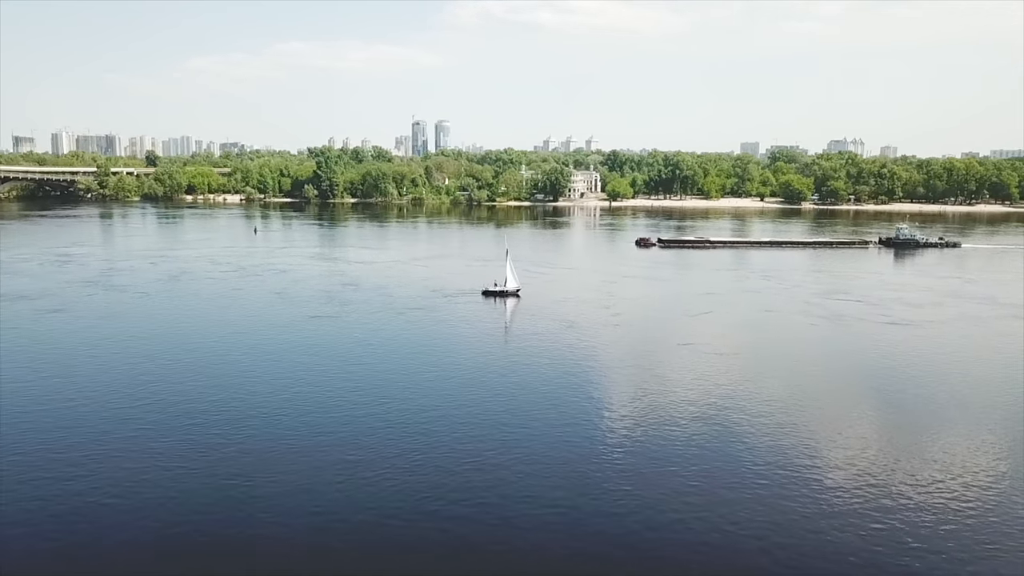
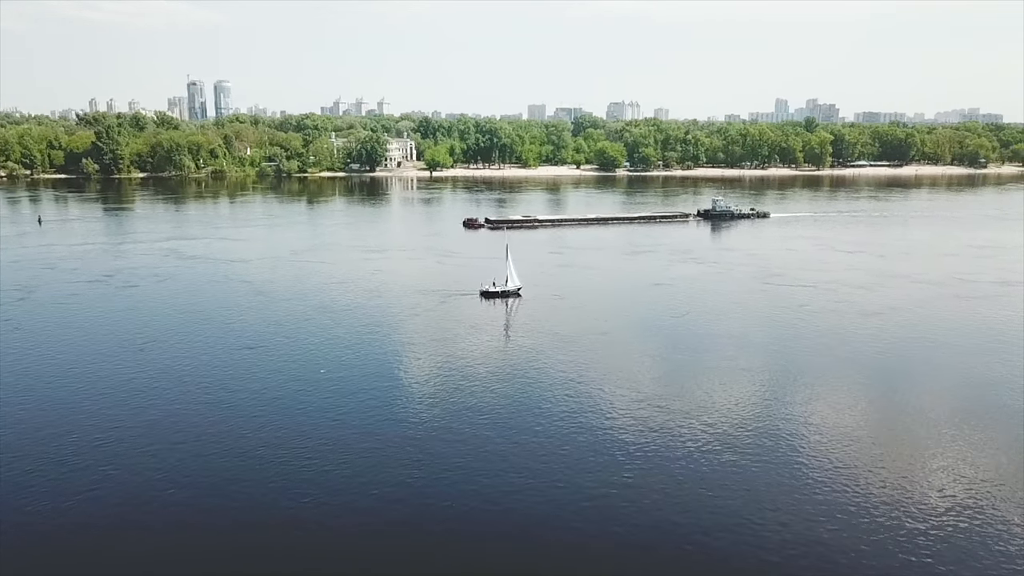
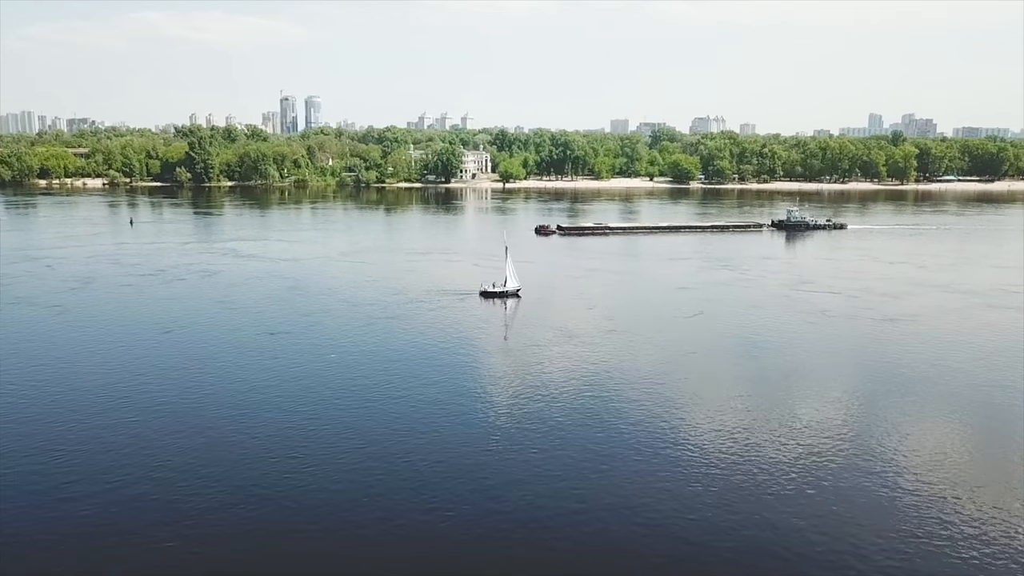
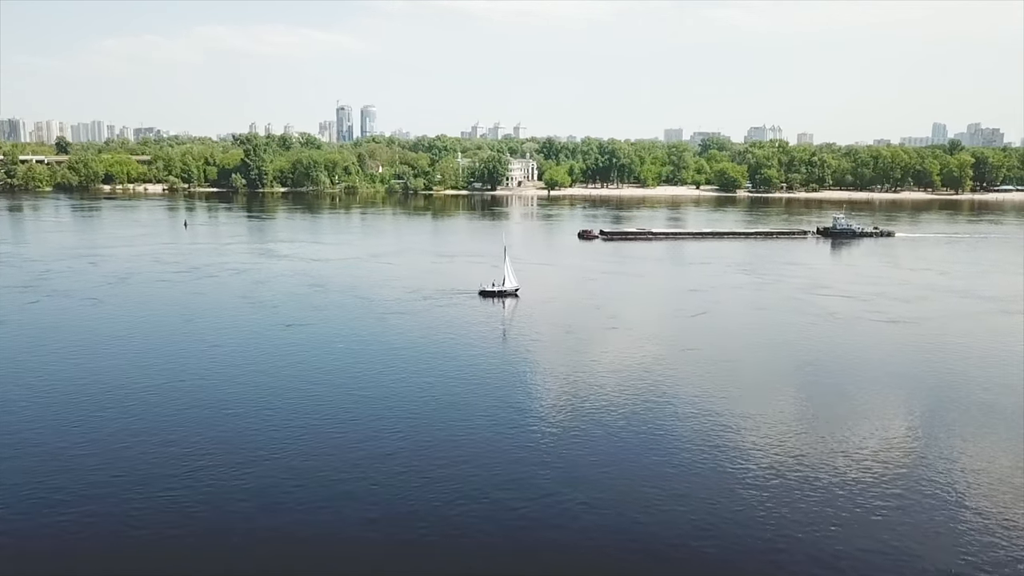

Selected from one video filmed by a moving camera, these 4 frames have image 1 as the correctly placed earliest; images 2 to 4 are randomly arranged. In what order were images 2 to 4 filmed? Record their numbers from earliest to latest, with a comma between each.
4, 3, 2
